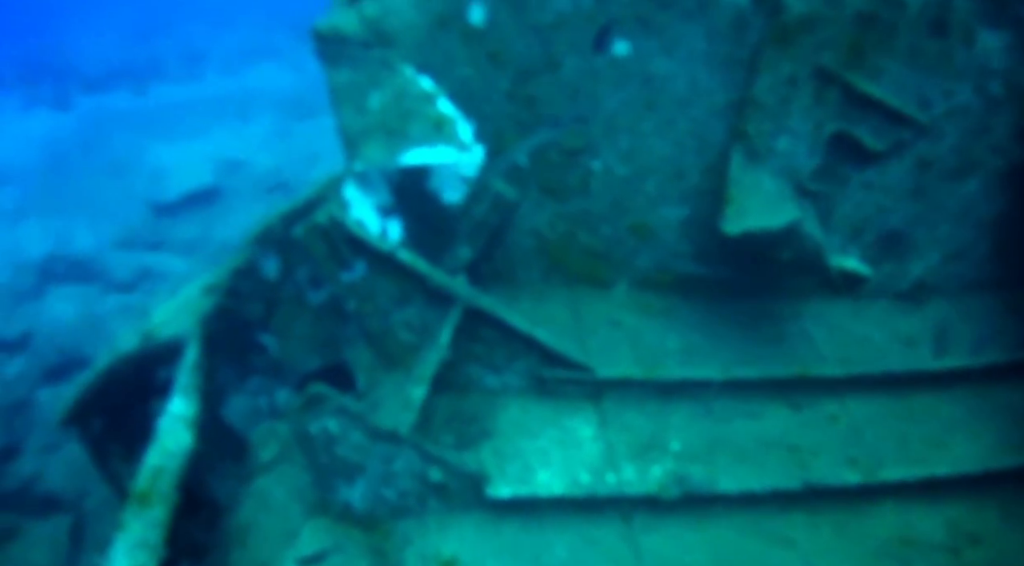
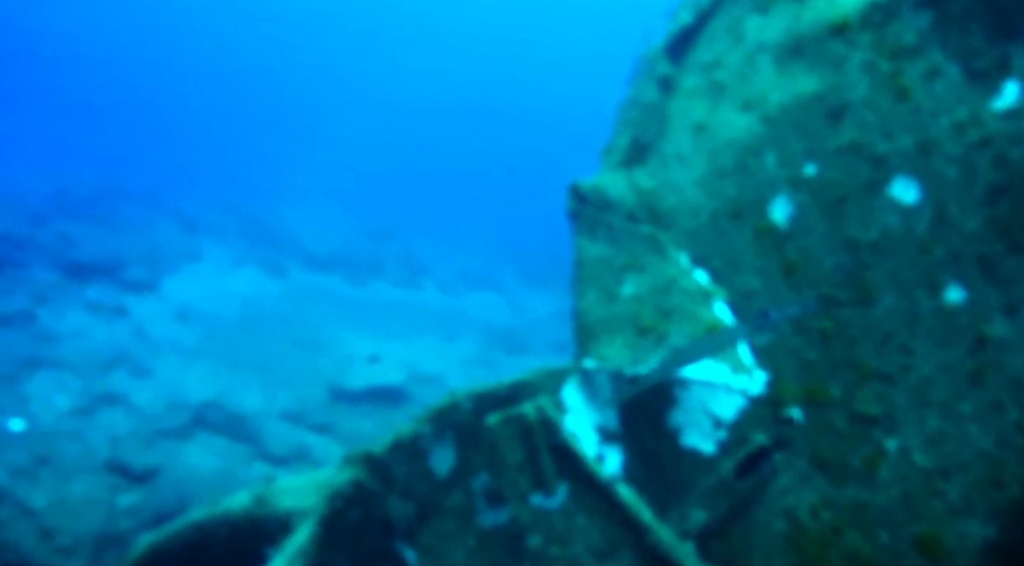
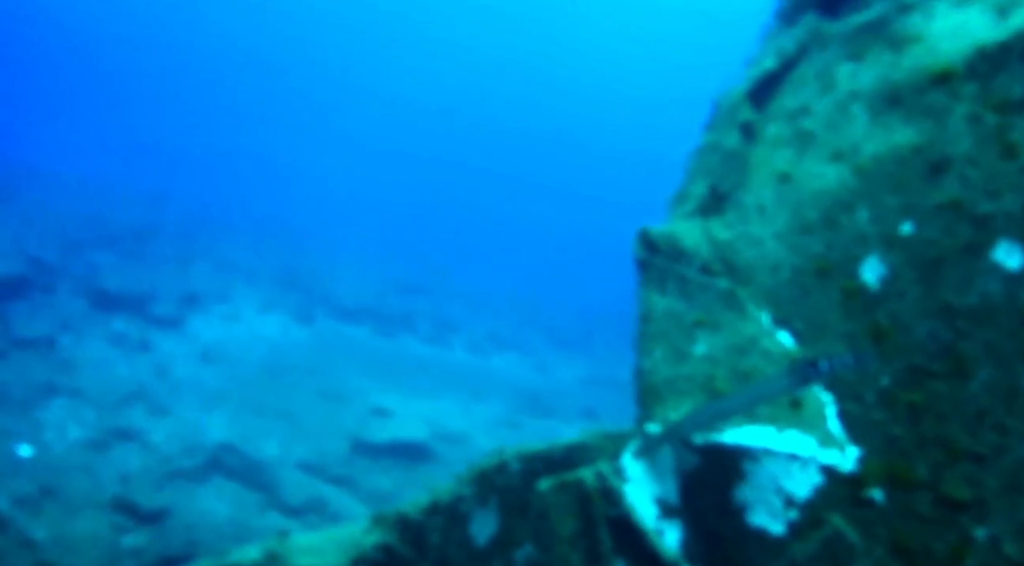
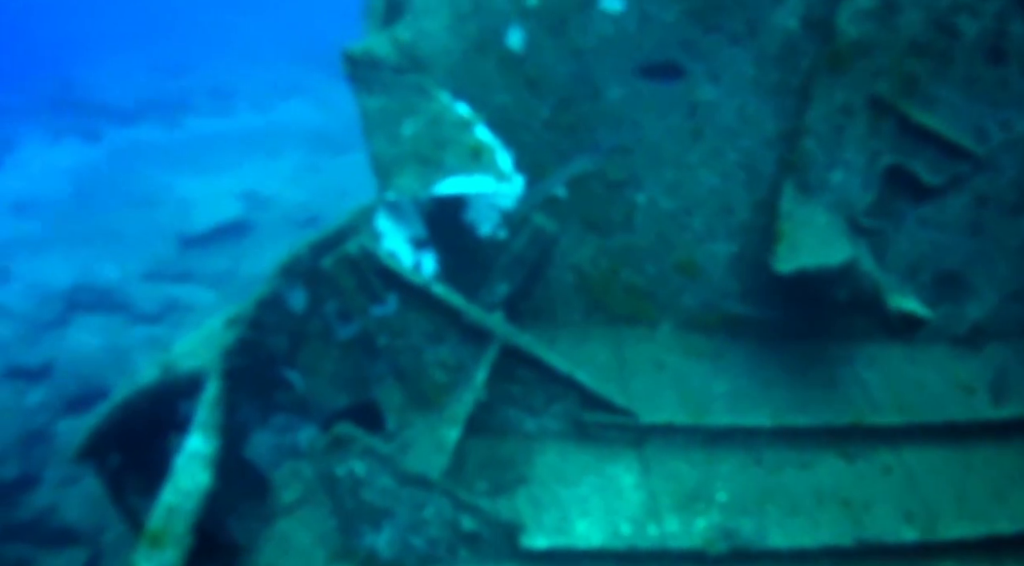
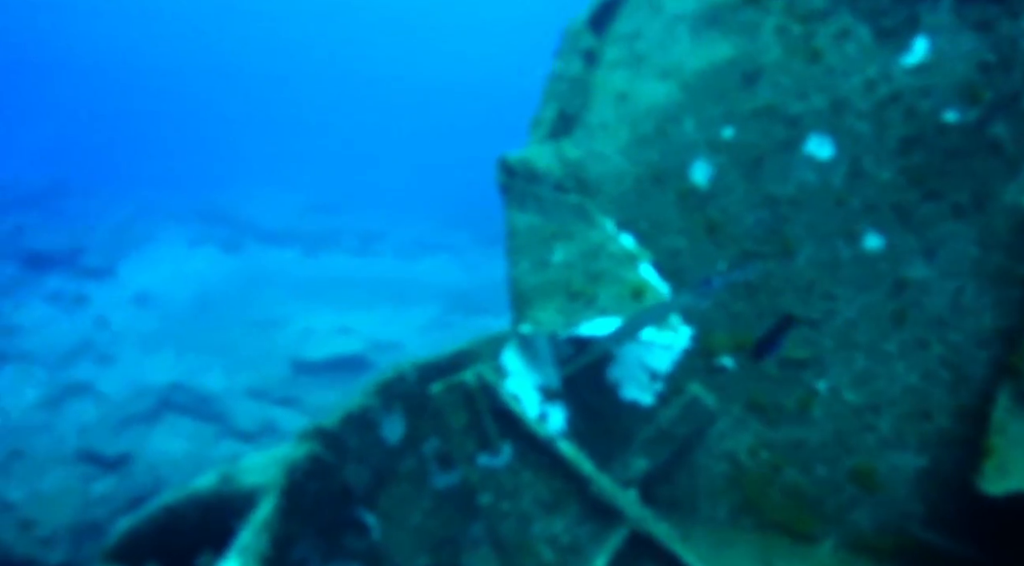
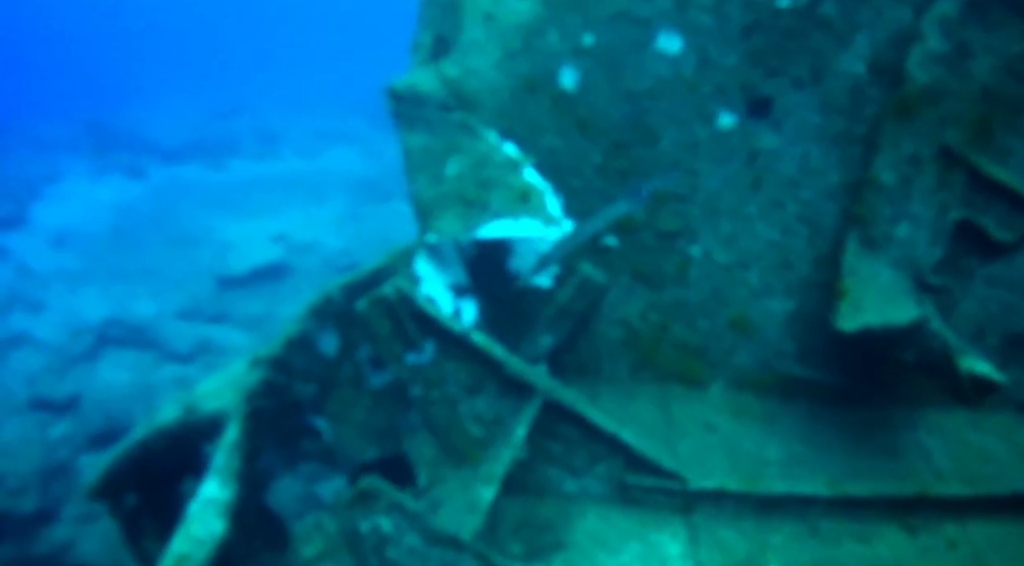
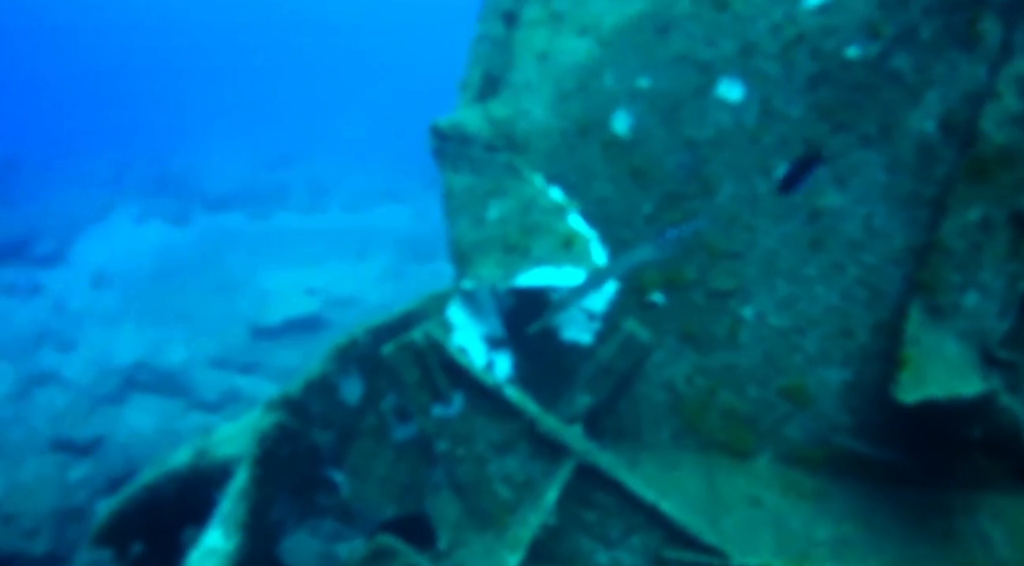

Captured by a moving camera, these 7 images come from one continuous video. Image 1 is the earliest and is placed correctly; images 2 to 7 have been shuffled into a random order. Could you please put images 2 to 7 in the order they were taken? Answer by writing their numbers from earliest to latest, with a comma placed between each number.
4, 6, 7, 5, 2, 3
